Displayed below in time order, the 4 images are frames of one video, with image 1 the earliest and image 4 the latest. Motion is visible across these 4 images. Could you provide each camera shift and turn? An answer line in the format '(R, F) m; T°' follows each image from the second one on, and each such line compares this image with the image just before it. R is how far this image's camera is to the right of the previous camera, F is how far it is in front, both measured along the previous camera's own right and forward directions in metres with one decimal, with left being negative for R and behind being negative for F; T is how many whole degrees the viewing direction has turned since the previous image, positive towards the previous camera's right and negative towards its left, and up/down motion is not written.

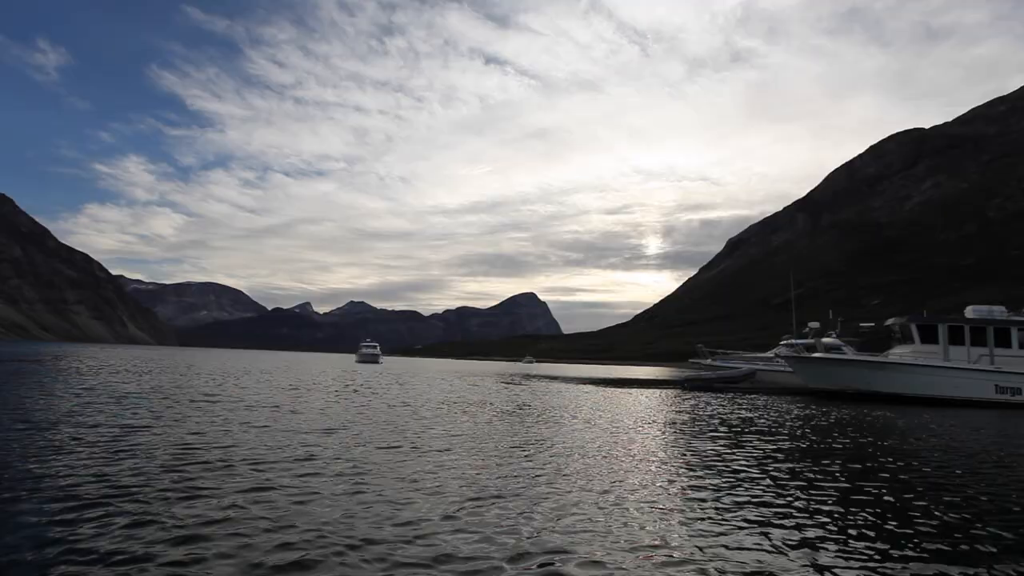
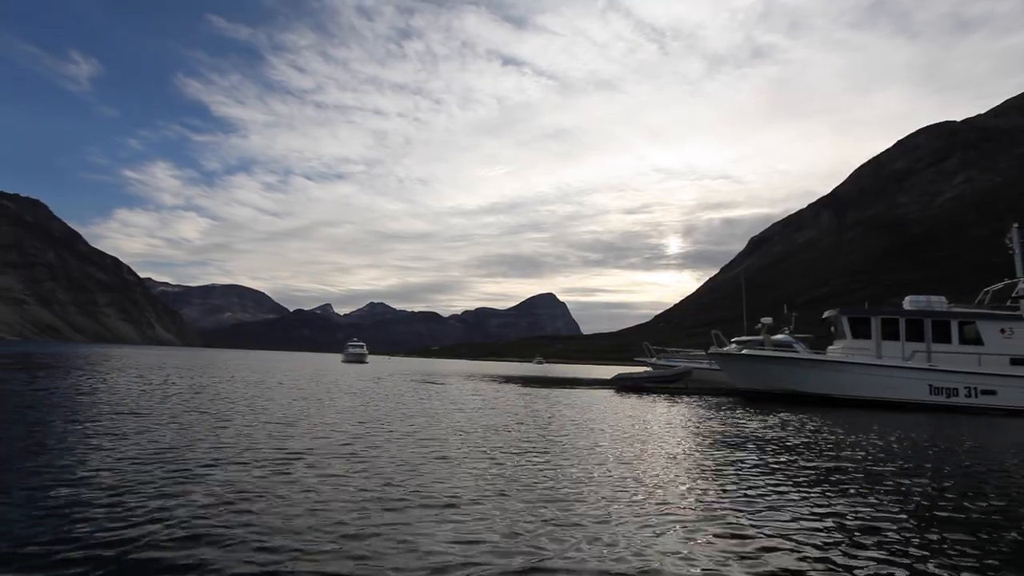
(+0.6, -4.2) m; -2°
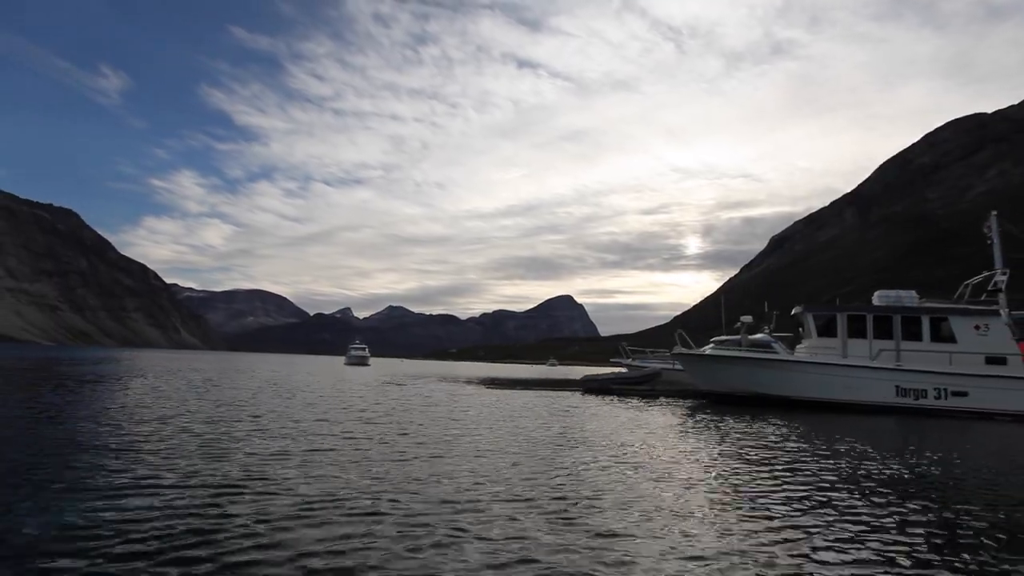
(+0.2, -5.0) m; -1°
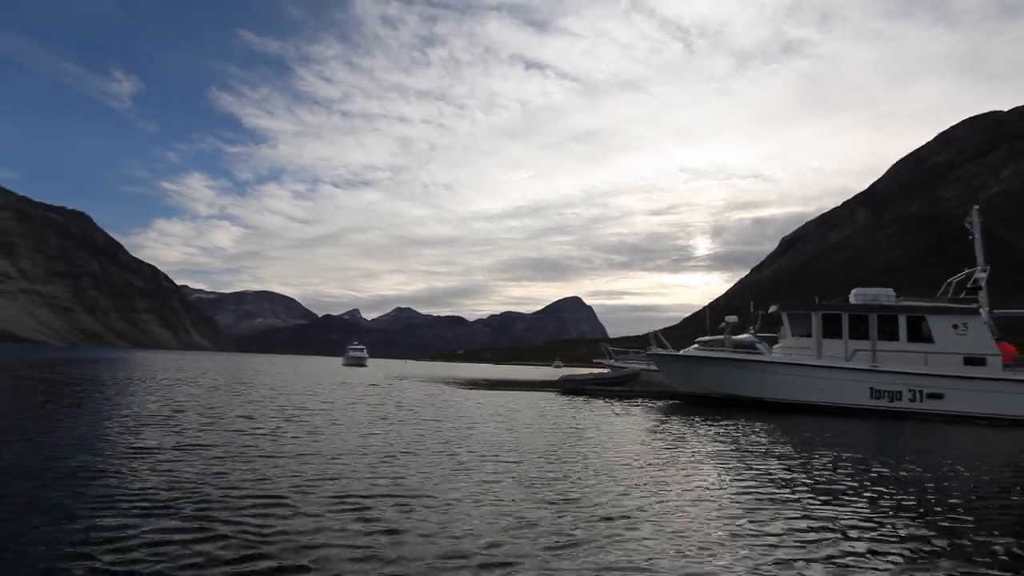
(+0.3, -0.9) m; -1°
